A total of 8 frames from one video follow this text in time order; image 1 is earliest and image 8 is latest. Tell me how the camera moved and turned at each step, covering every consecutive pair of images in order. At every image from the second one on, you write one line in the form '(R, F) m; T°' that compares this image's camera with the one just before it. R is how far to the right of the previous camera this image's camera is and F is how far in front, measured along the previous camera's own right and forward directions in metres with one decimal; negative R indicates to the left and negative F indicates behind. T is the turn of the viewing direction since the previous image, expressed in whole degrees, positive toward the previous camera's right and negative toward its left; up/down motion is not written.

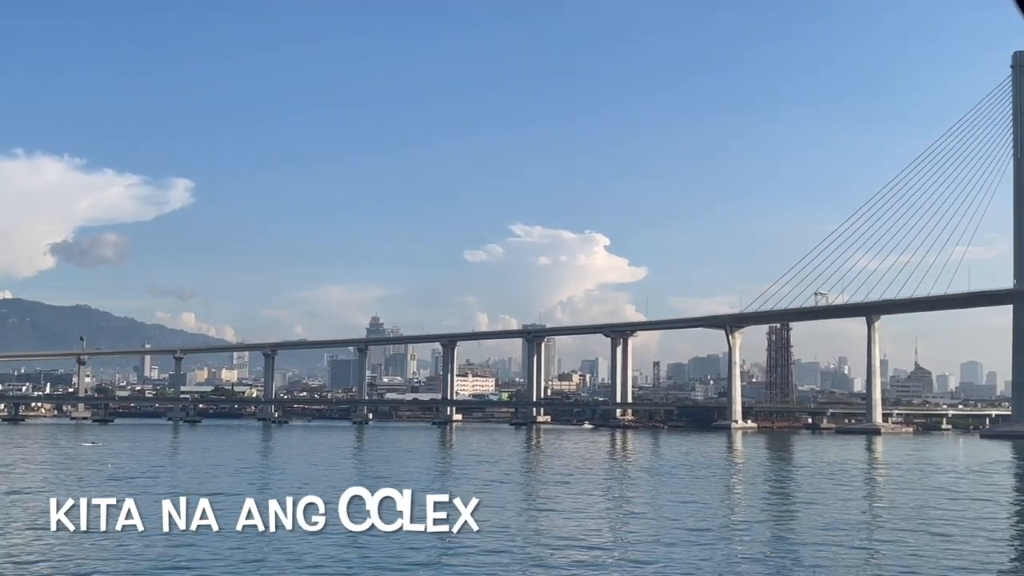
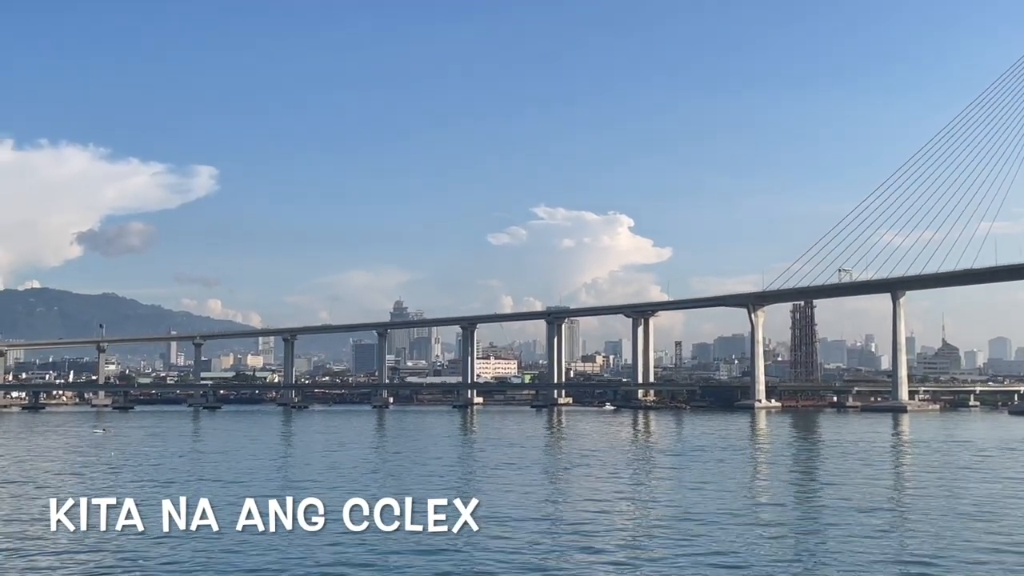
(+0.6, +0.1) m; -2°
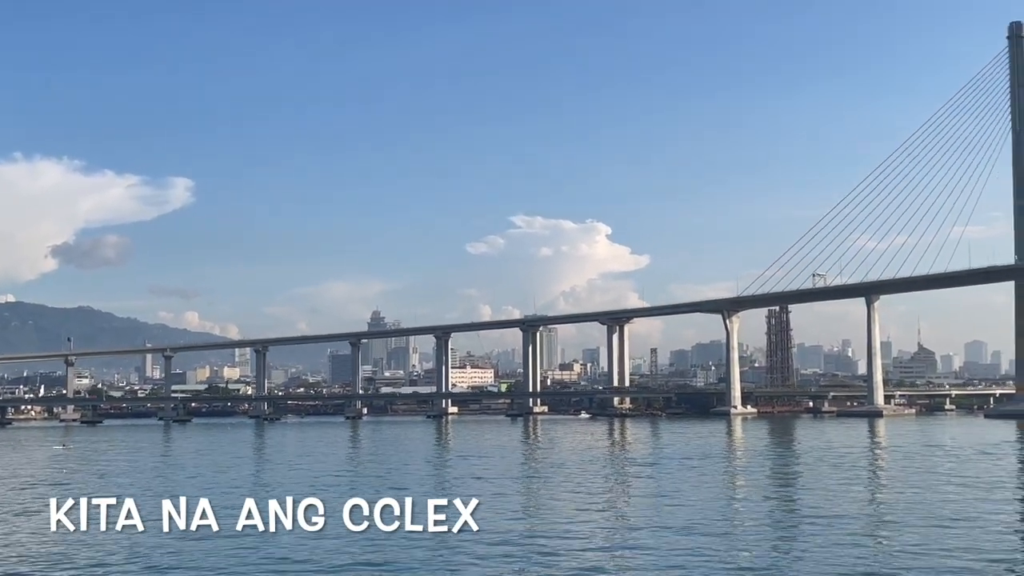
(+0.6, 0.0) m; +1°
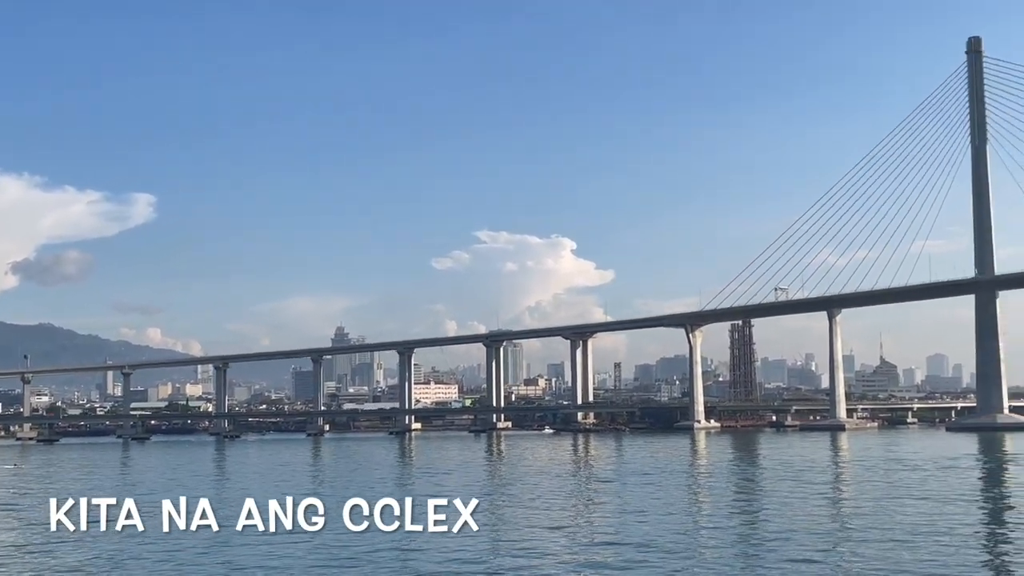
(+0.3, 0.0) m; +1°
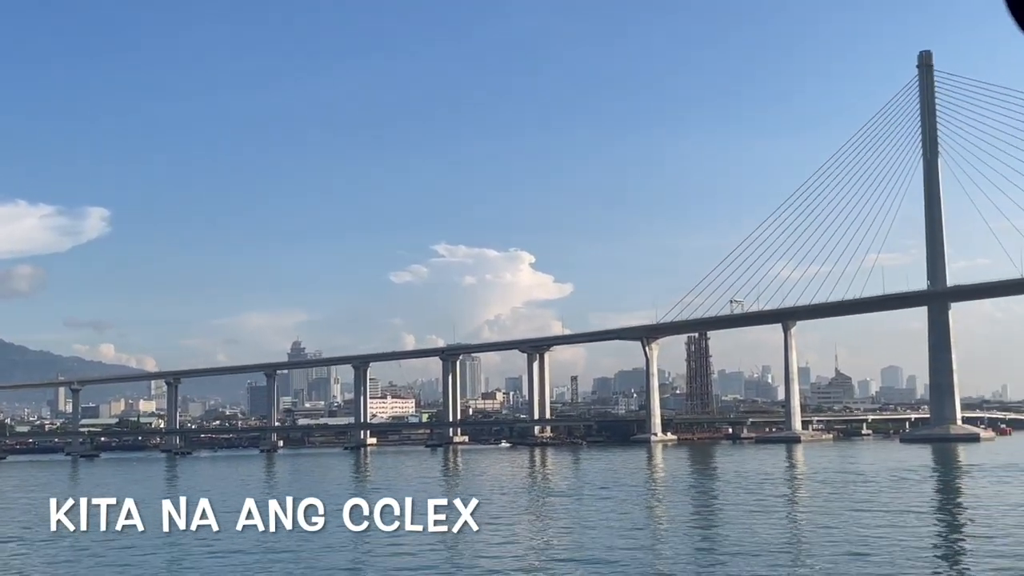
(+0.3, +0.1) m; +2°
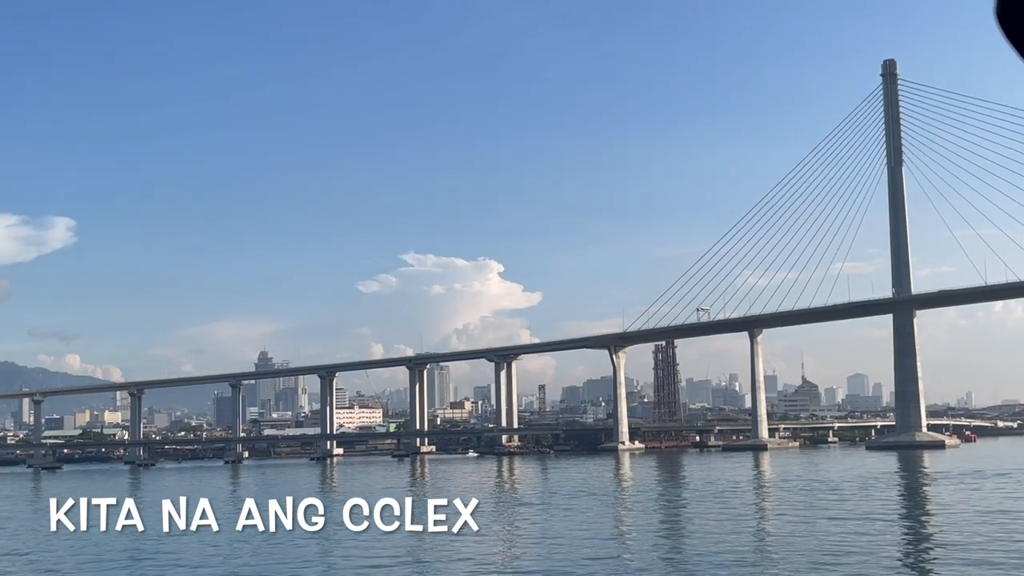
(+0.3, 0.0) m; +1°
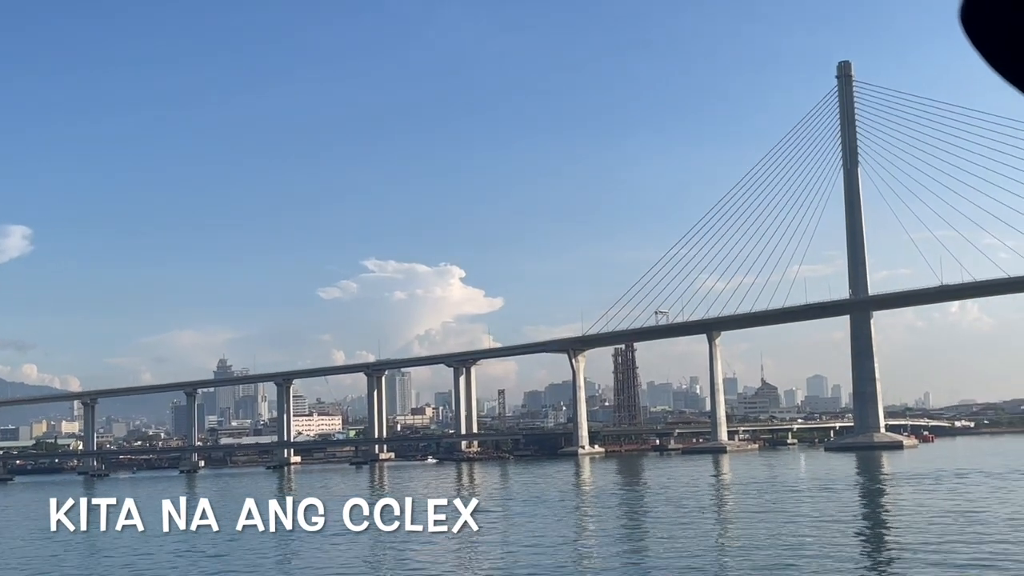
(+0.6, 0.0) m; +1°
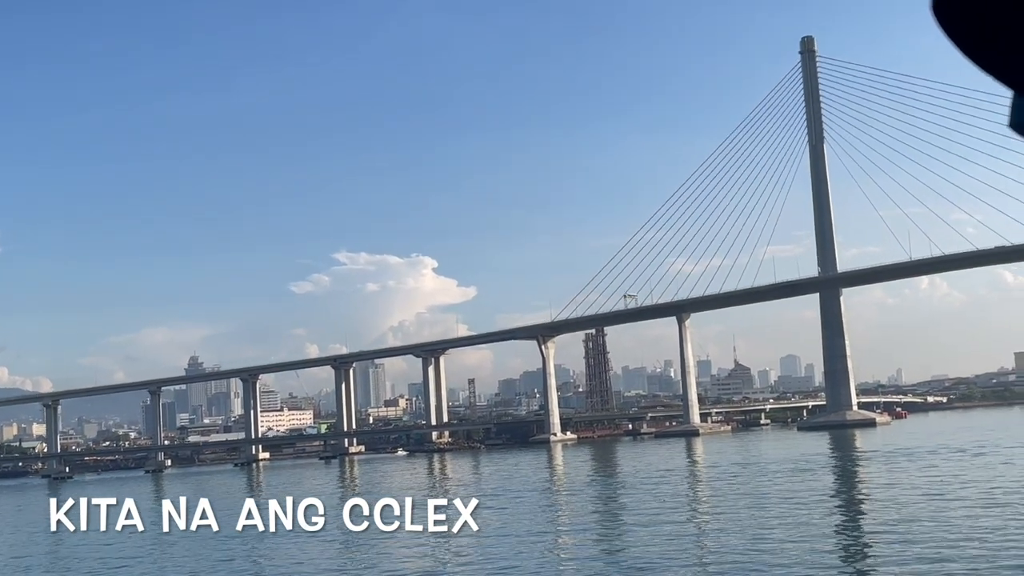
(+1.1, +0.2) m; 0°
